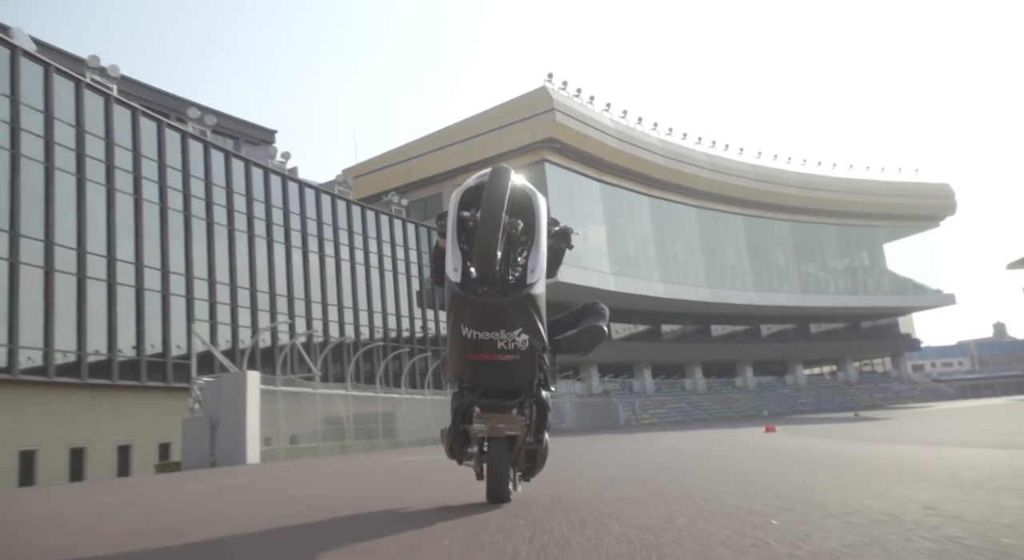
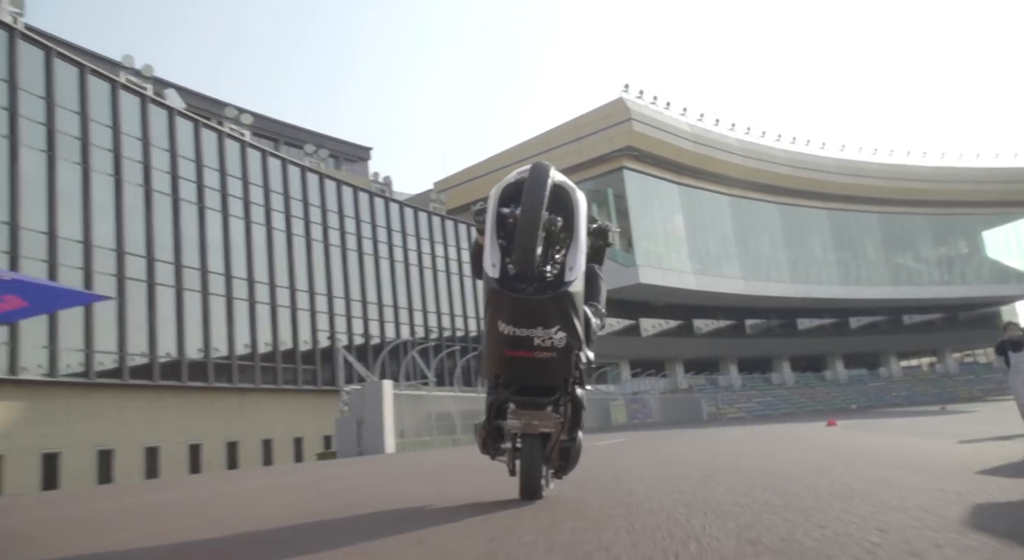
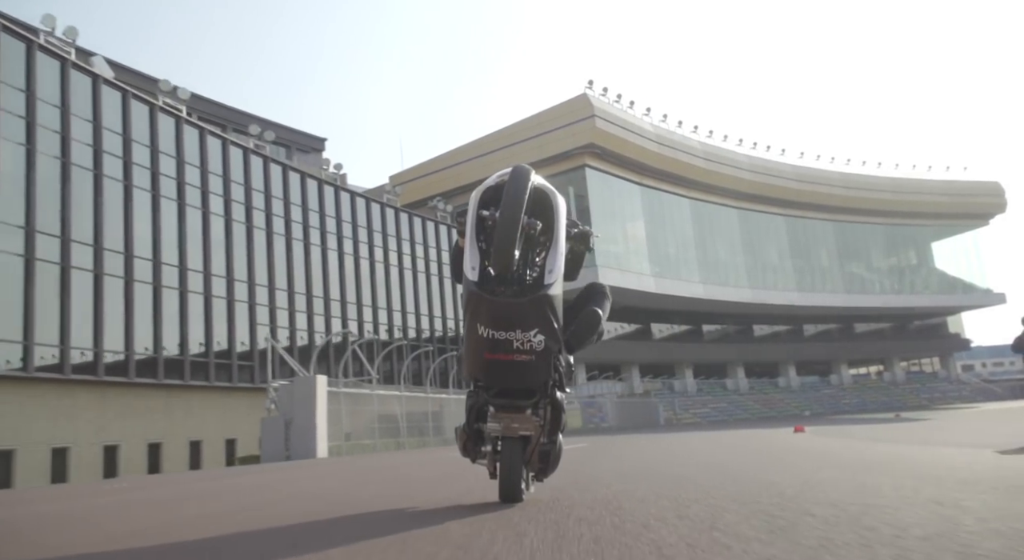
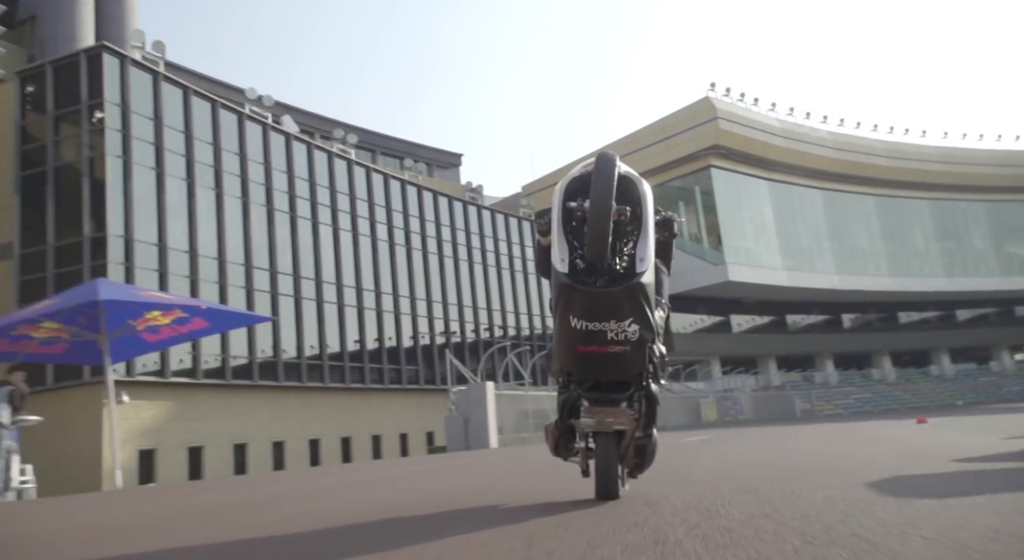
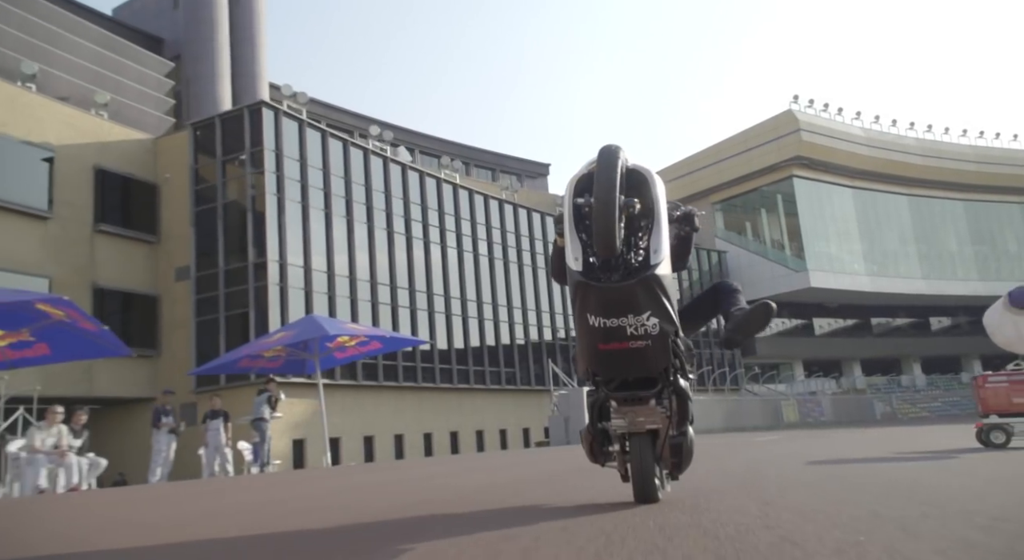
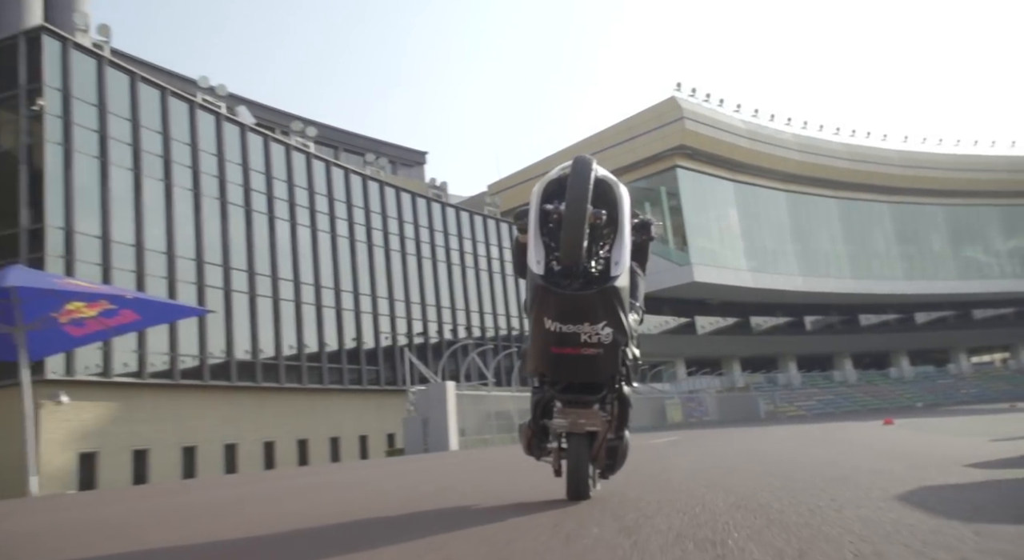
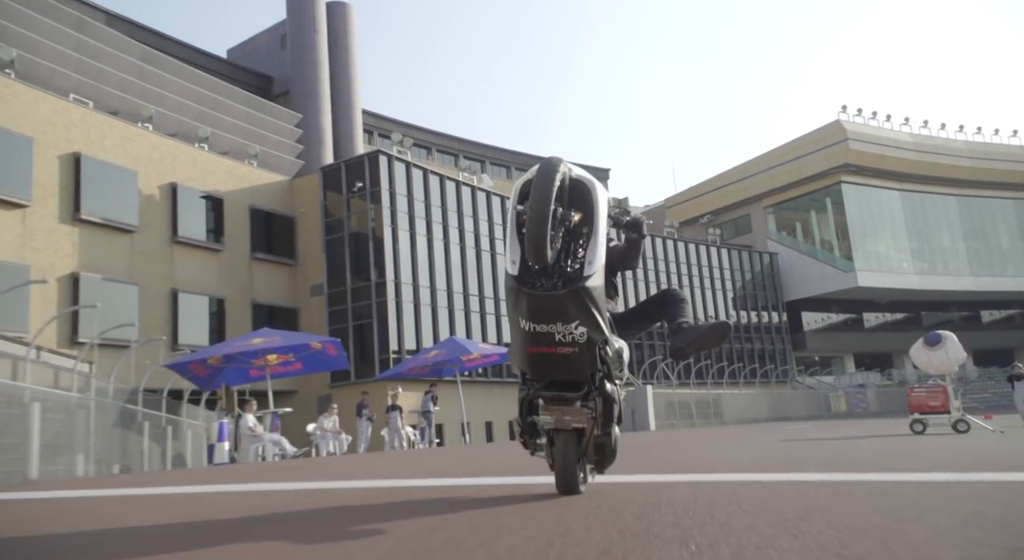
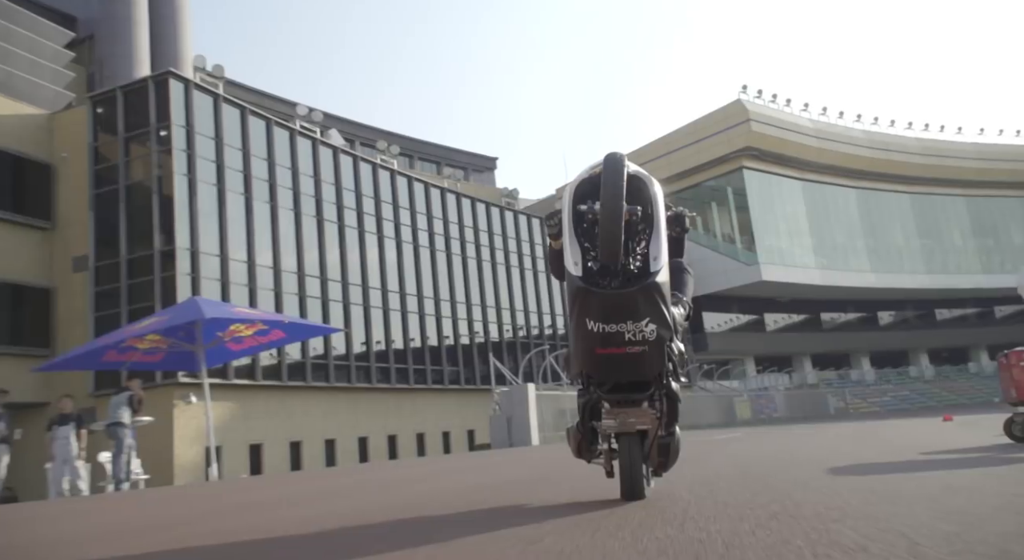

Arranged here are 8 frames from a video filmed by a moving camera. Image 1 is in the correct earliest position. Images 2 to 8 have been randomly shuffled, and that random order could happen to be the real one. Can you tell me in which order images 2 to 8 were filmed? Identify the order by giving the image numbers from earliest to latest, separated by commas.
3, 2, 6, 4, 8, 5, 7
